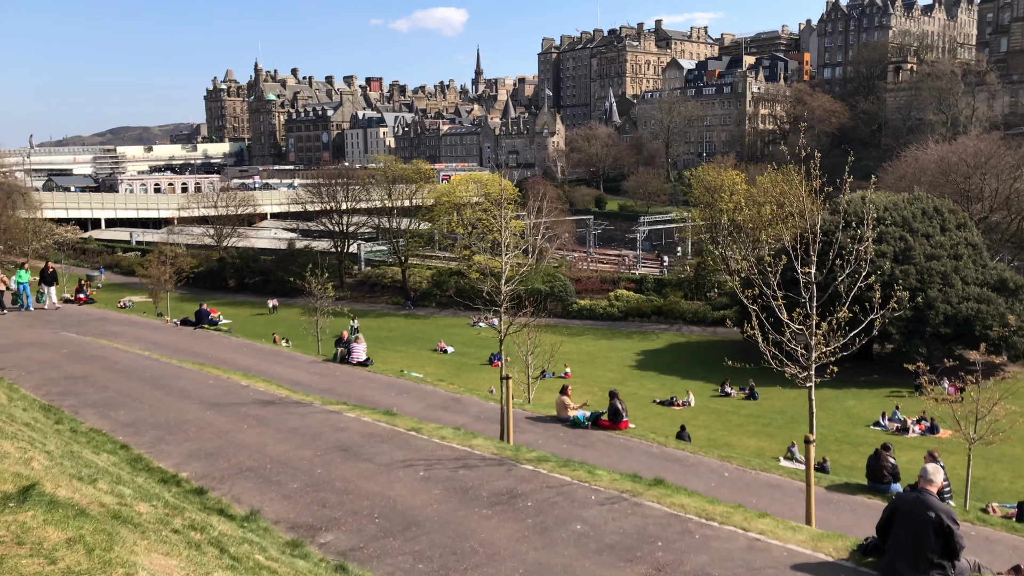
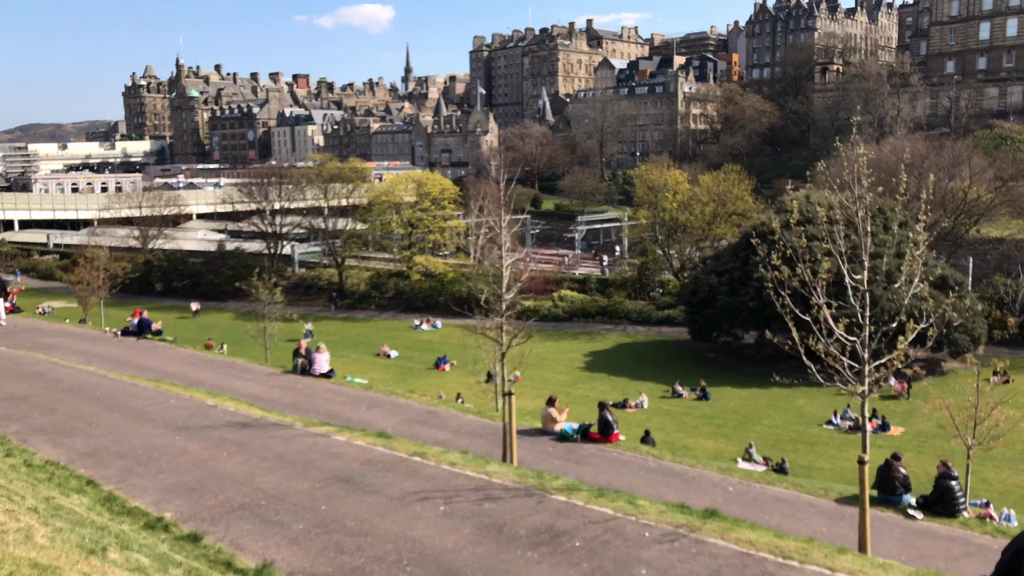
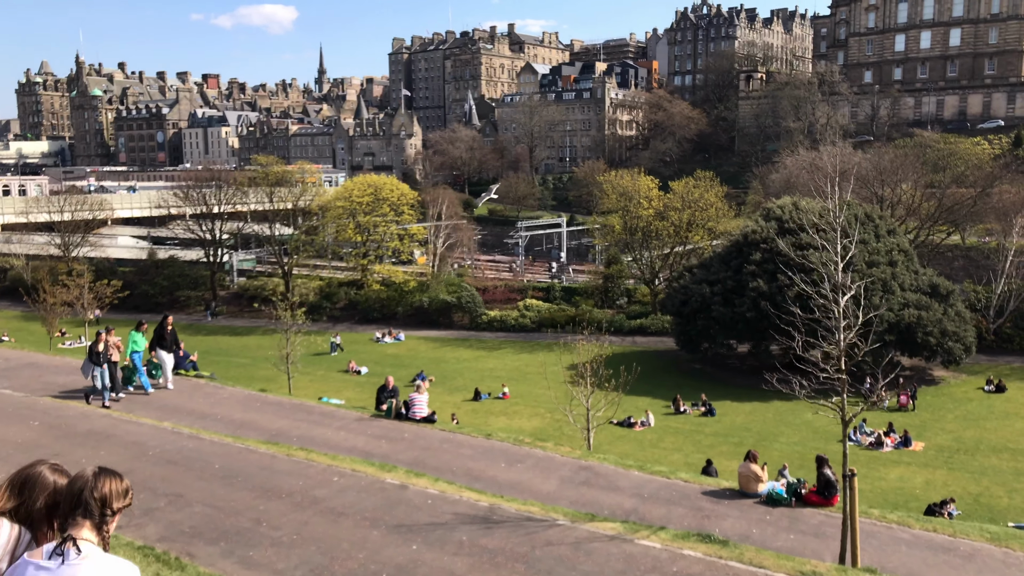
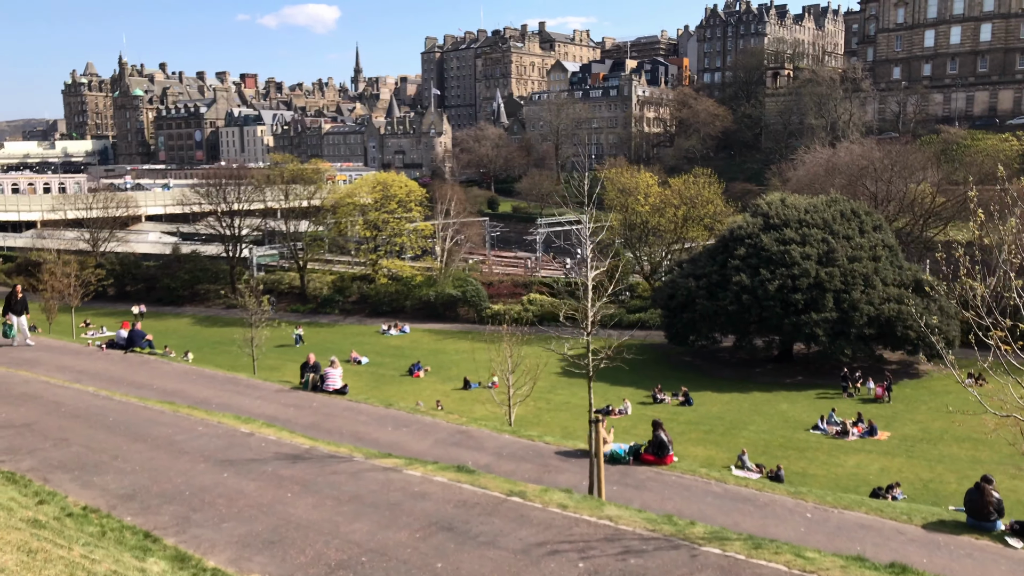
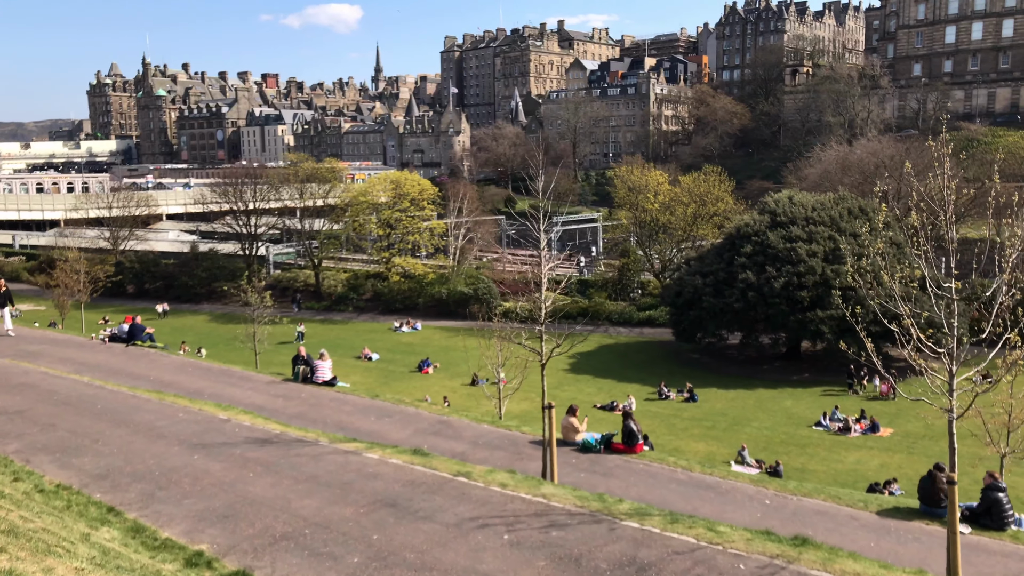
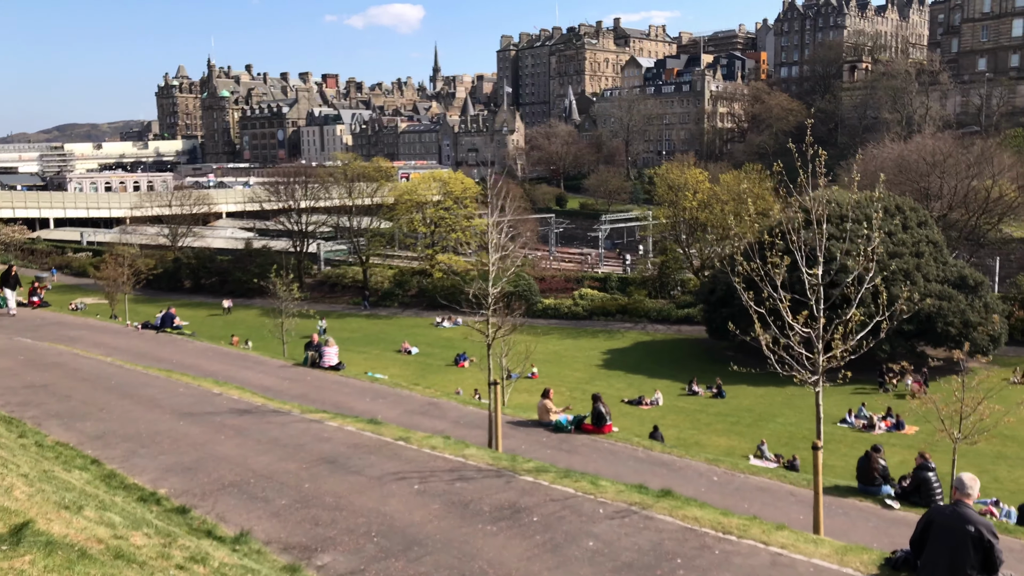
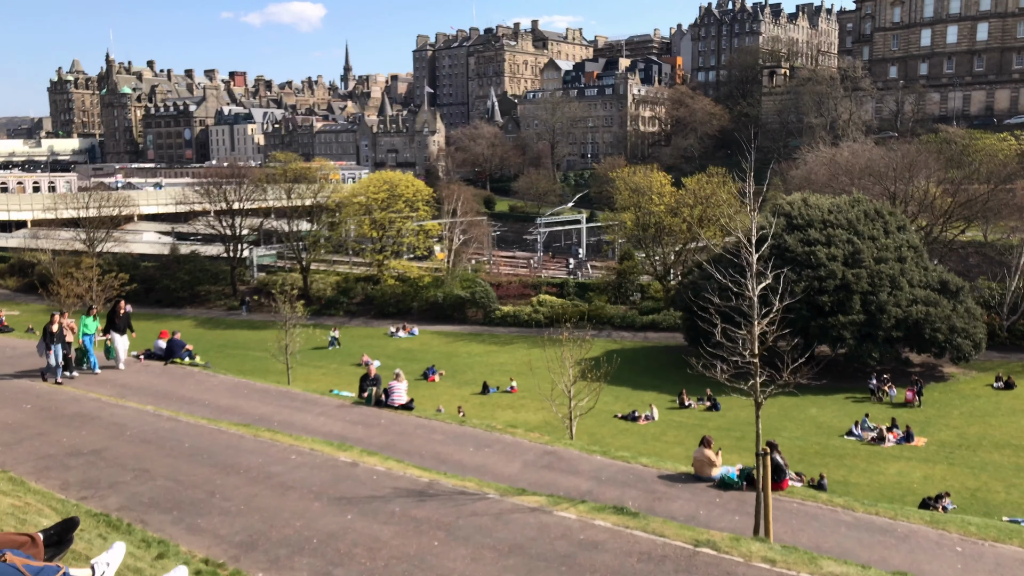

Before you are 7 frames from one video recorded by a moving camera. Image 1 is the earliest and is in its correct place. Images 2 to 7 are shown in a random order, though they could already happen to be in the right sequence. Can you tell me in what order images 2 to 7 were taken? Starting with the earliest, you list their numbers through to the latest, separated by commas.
6, 2, 5, 4, 7, 3
